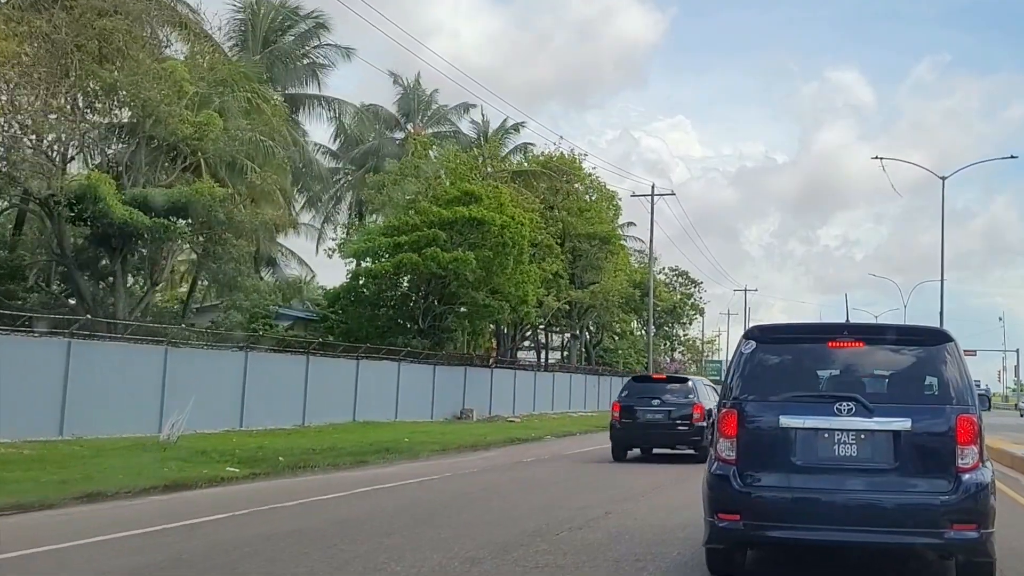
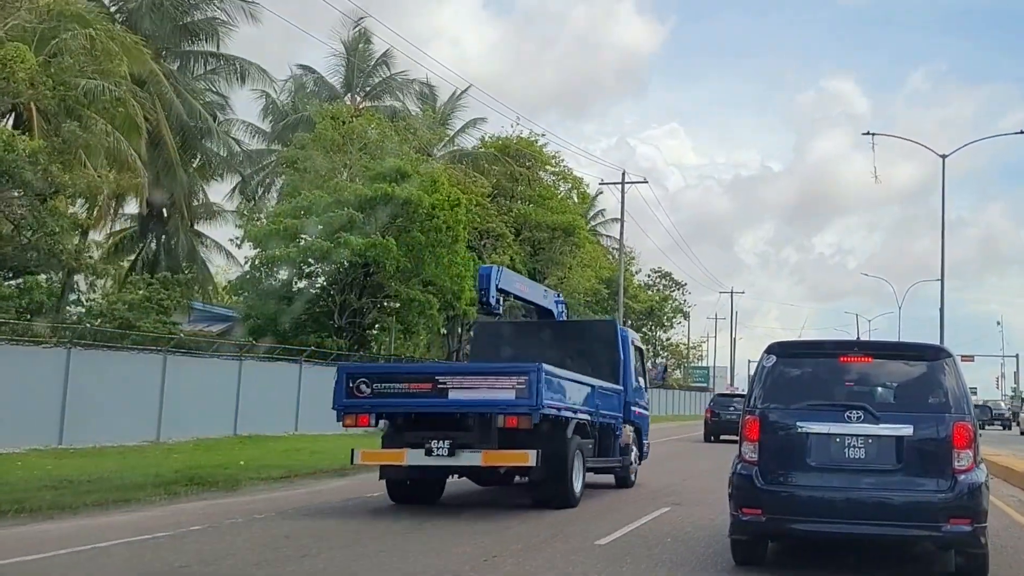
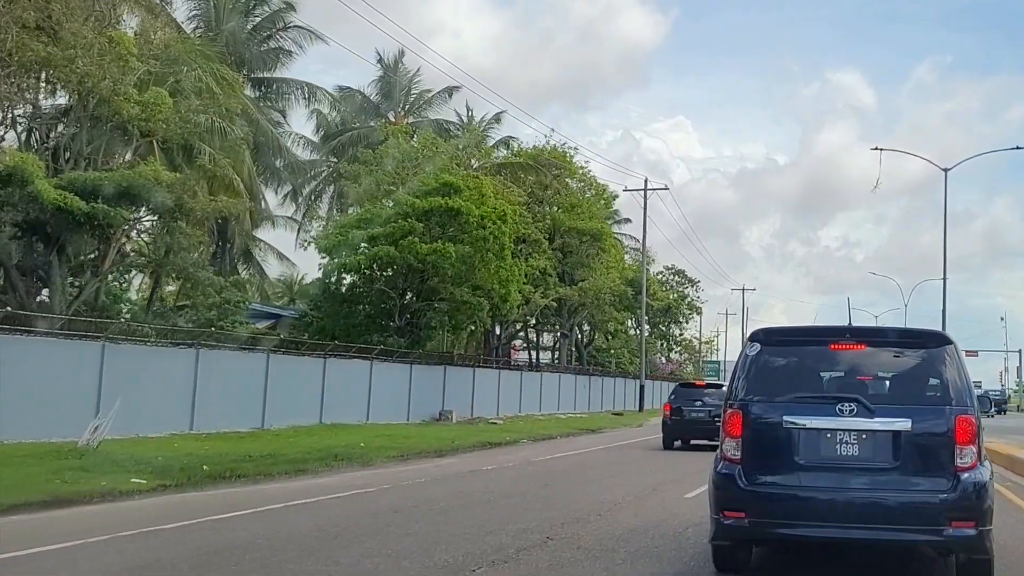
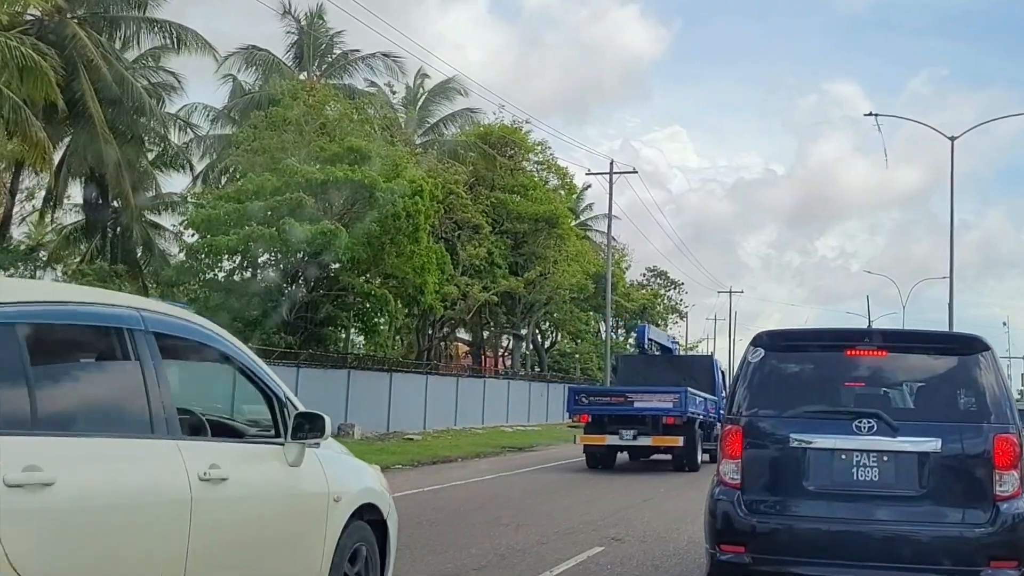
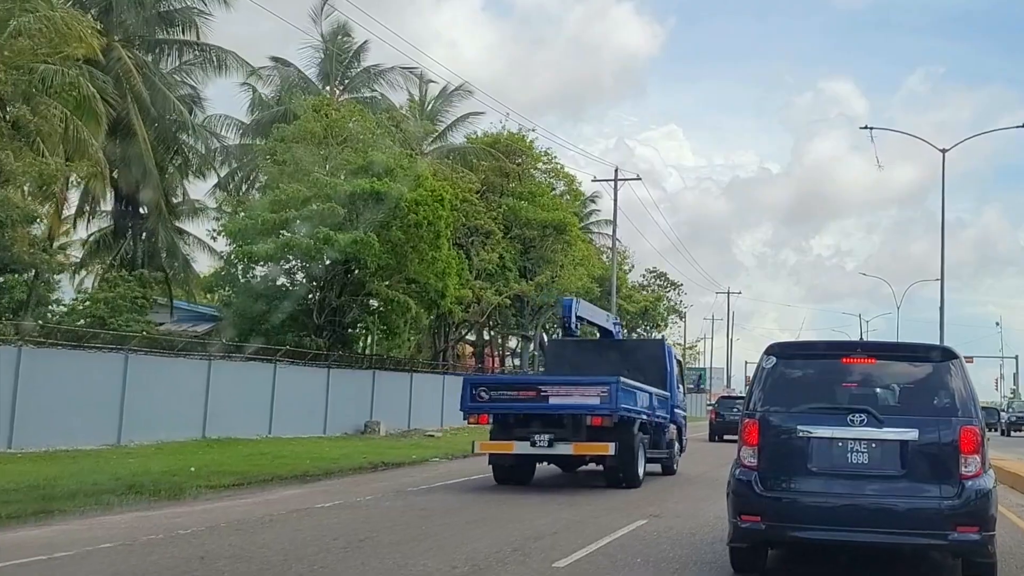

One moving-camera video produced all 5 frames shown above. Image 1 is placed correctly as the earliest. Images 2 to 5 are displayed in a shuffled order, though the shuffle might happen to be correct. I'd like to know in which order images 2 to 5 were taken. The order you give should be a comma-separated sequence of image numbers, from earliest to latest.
3, 2, 5, 4
